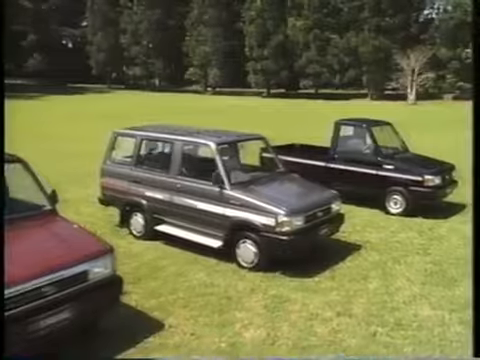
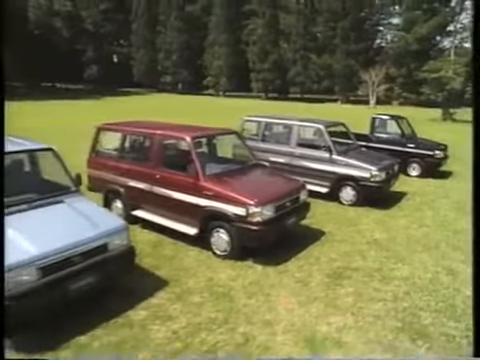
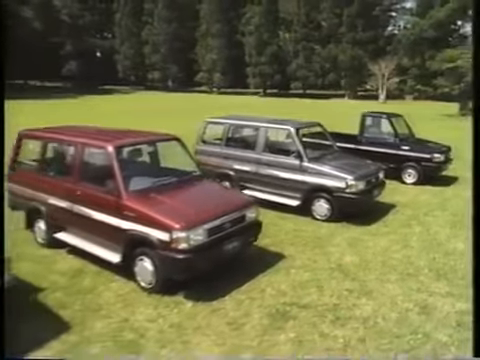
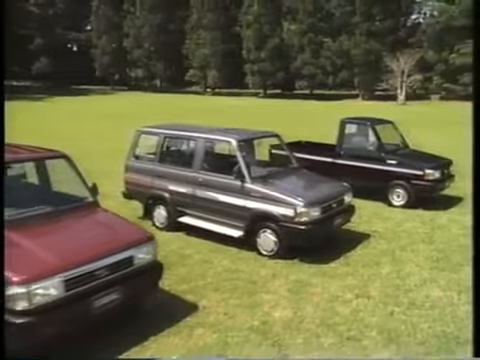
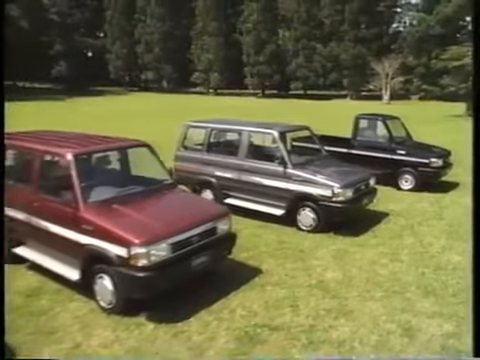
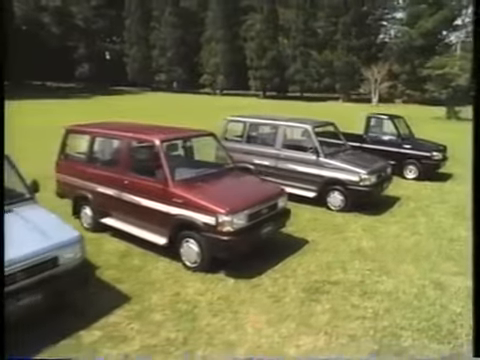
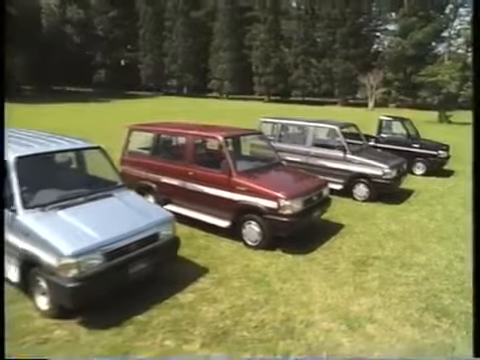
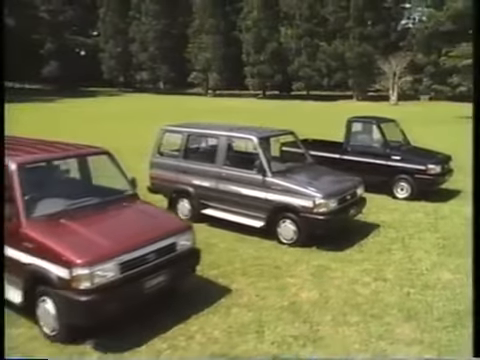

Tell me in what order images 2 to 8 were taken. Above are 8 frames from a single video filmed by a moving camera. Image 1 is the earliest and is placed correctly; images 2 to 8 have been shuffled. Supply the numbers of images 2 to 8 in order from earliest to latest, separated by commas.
4, 8, 5, 3, 6, 2, 7
